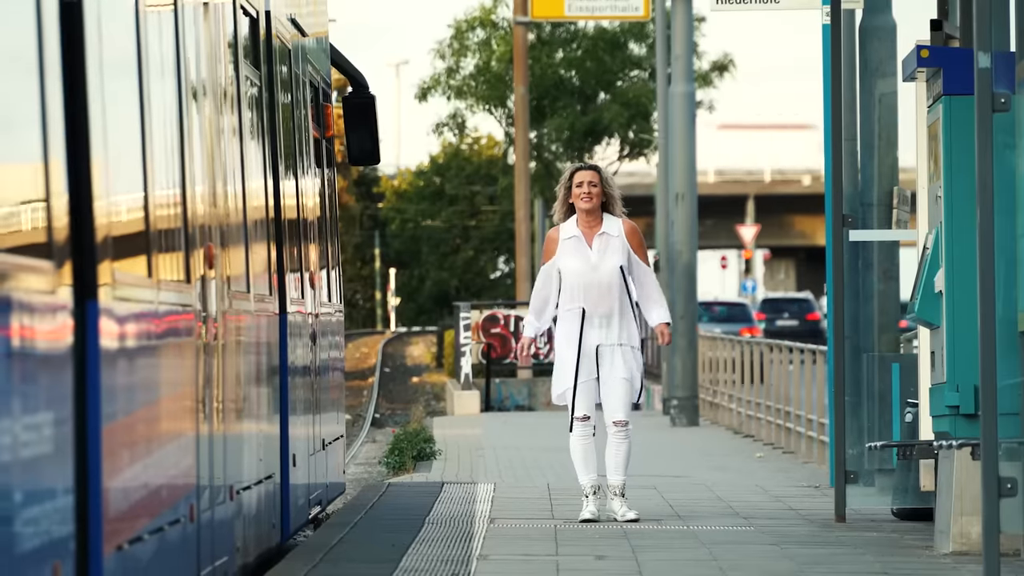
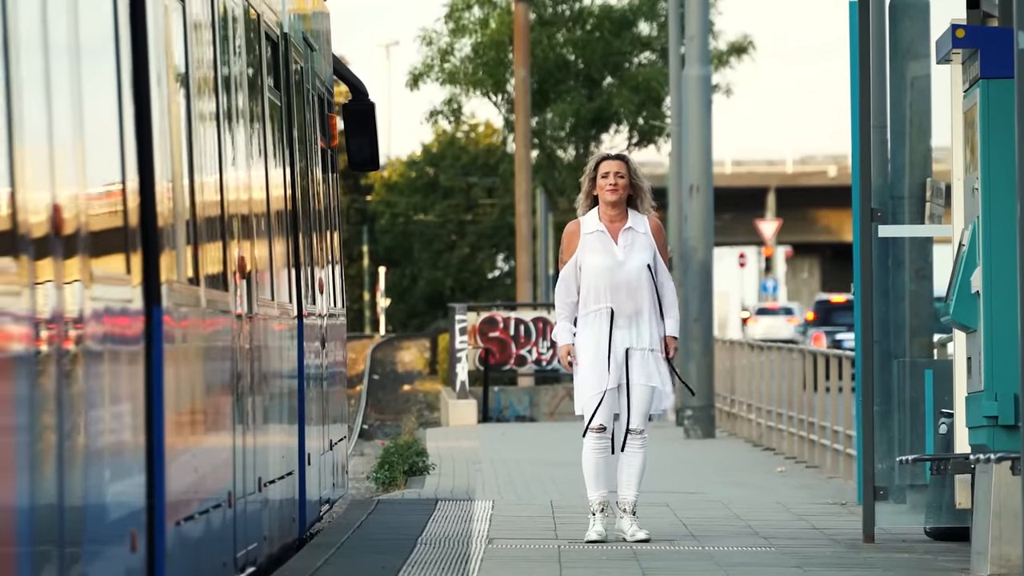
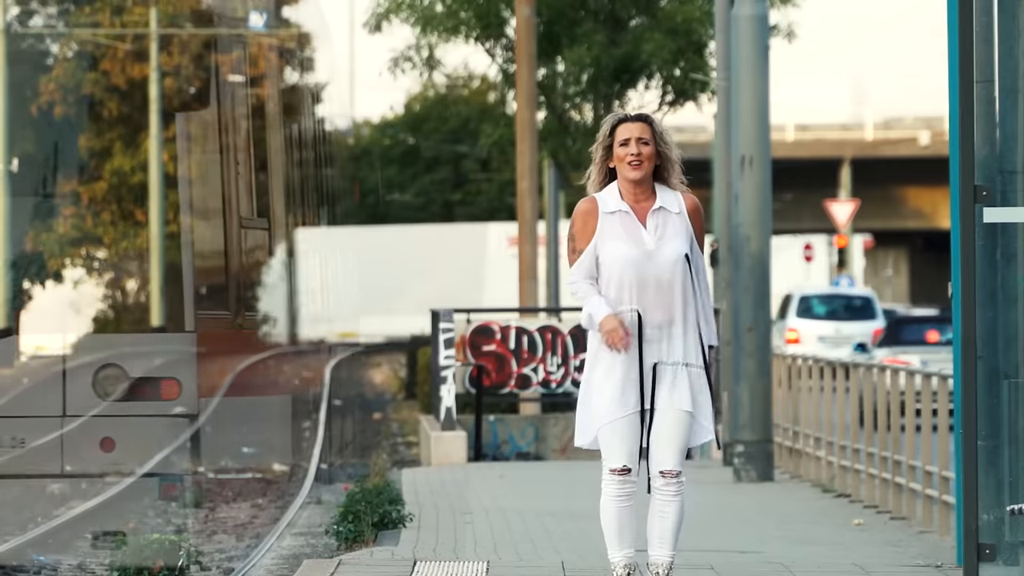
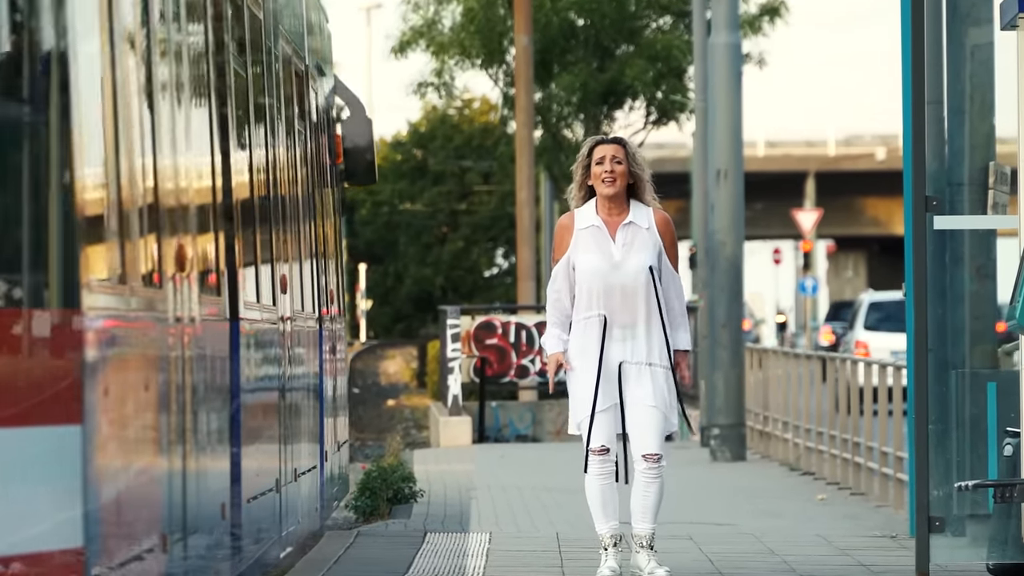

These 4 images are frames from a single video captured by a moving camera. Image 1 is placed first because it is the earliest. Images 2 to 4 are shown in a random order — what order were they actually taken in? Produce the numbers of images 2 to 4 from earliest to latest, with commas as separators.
2, 4, 3
